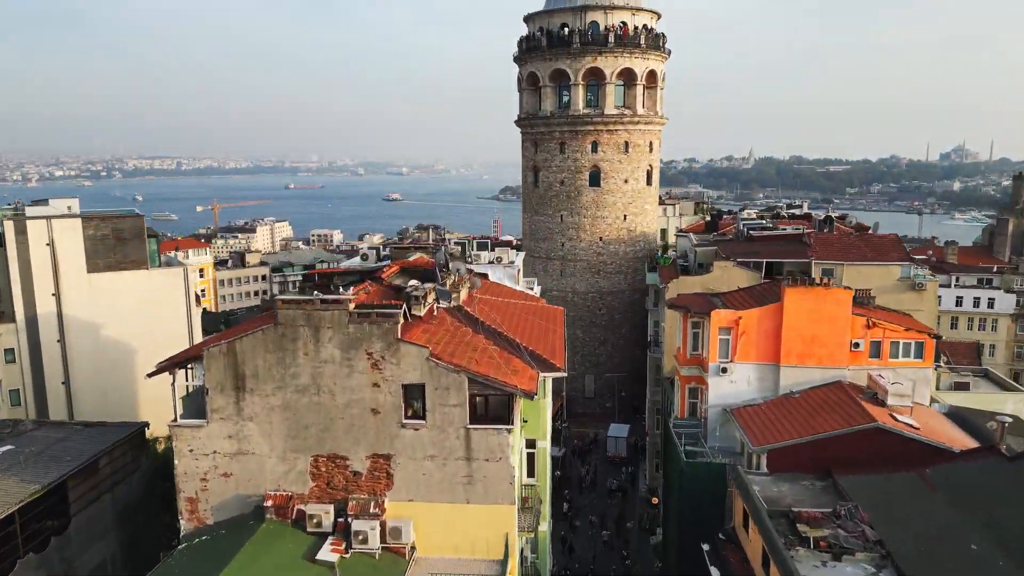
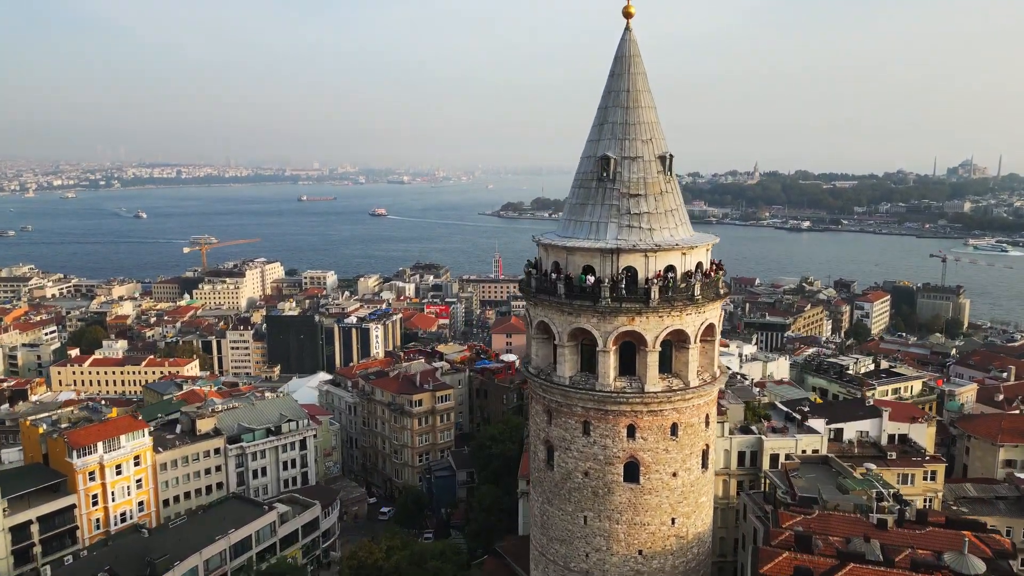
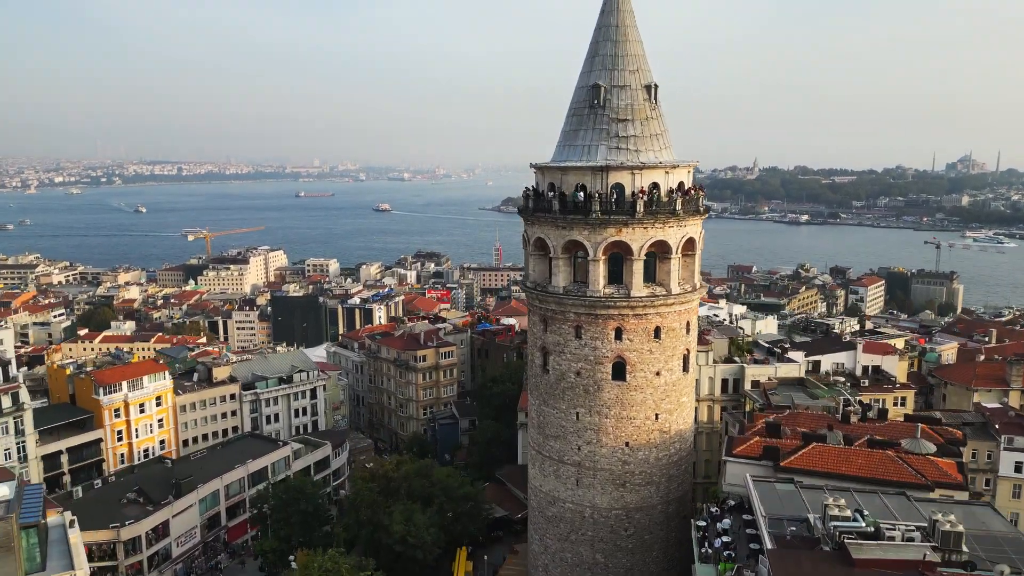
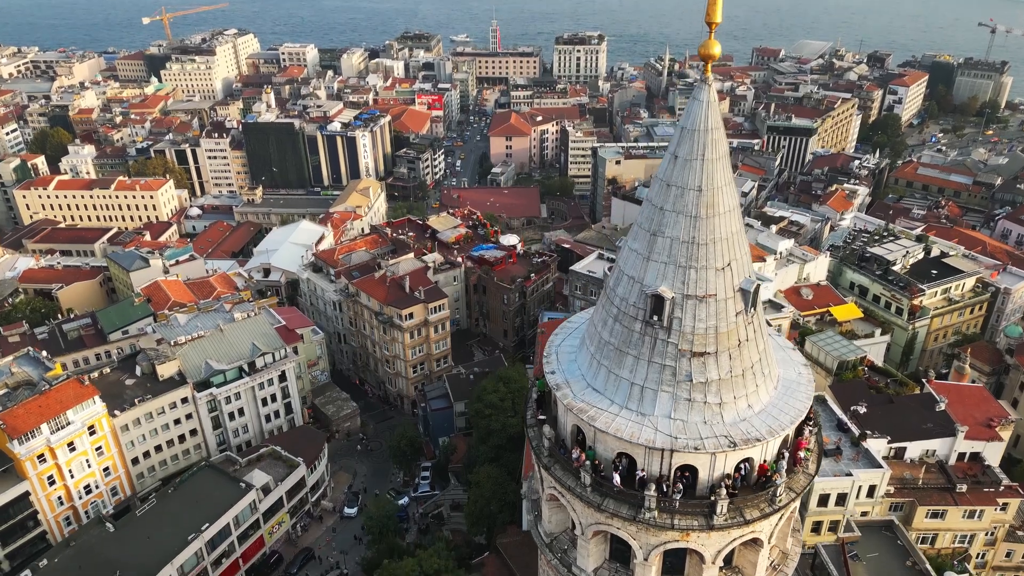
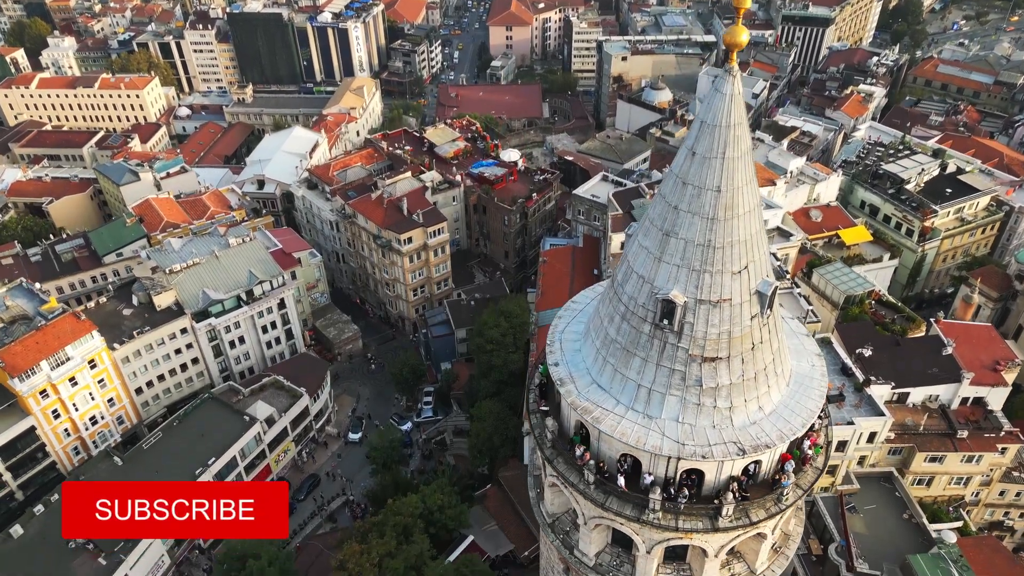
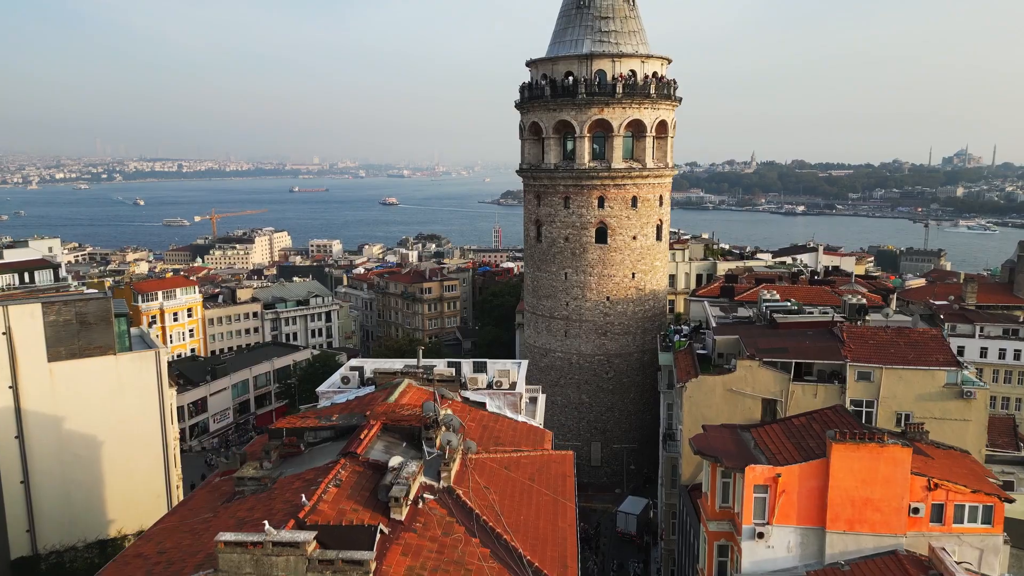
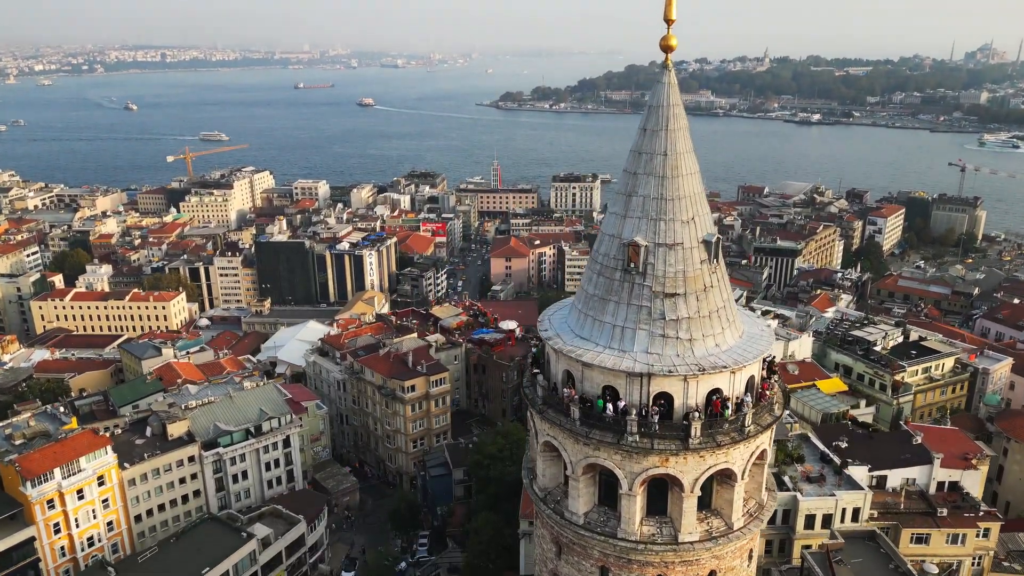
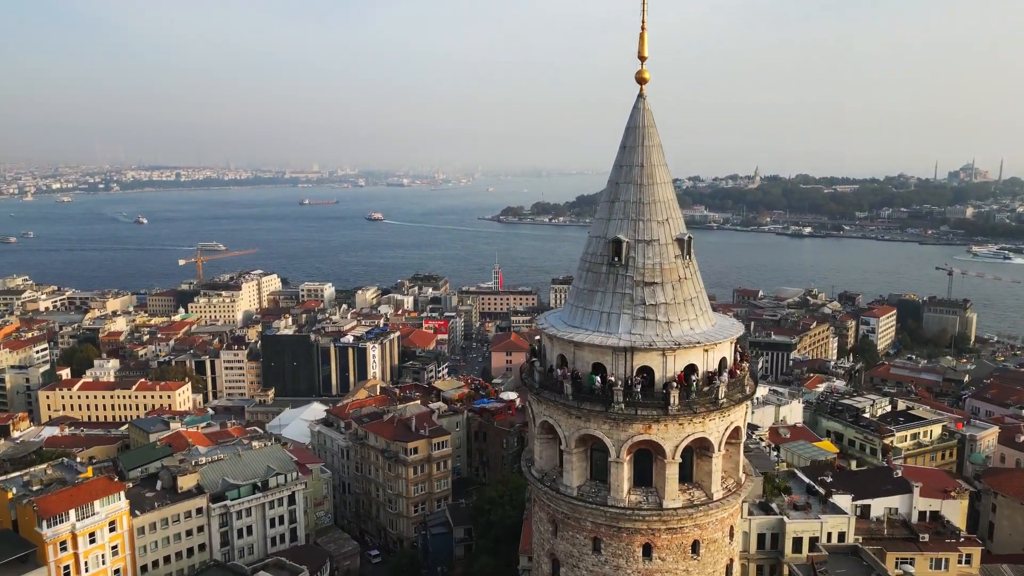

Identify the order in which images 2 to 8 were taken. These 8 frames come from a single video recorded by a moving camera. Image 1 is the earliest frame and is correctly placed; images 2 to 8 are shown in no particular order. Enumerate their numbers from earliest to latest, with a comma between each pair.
6, 3, 2, 8, 7, 4, 5
